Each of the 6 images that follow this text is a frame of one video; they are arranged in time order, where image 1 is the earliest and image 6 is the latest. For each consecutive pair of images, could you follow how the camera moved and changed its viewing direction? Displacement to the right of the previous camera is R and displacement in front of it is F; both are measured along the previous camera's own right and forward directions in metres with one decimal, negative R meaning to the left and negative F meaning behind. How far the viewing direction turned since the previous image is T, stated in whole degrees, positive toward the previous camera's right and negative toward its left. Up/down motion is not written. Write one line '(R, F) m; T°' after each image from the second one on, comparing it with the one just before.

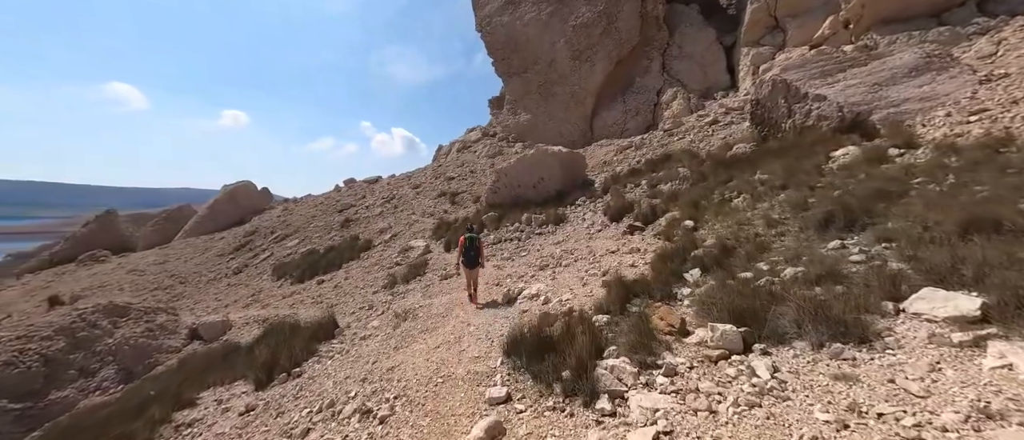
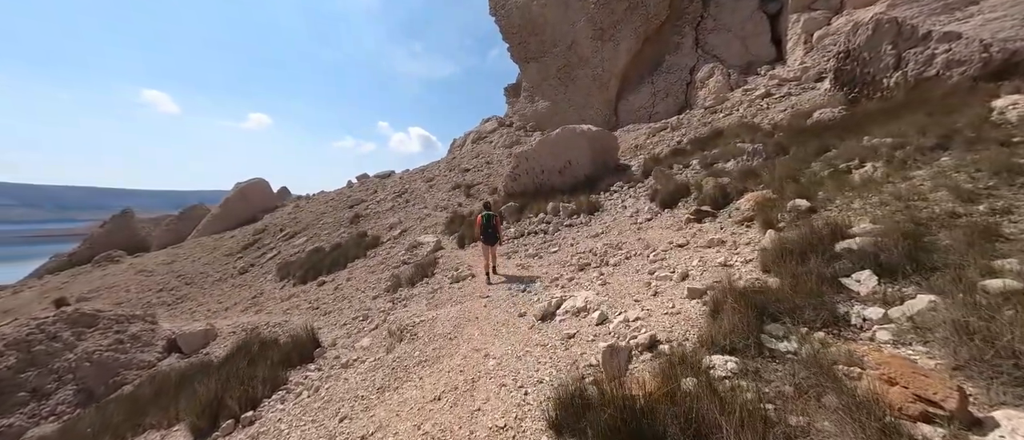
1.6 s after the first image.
(-0.3, +2.2) m; -3°
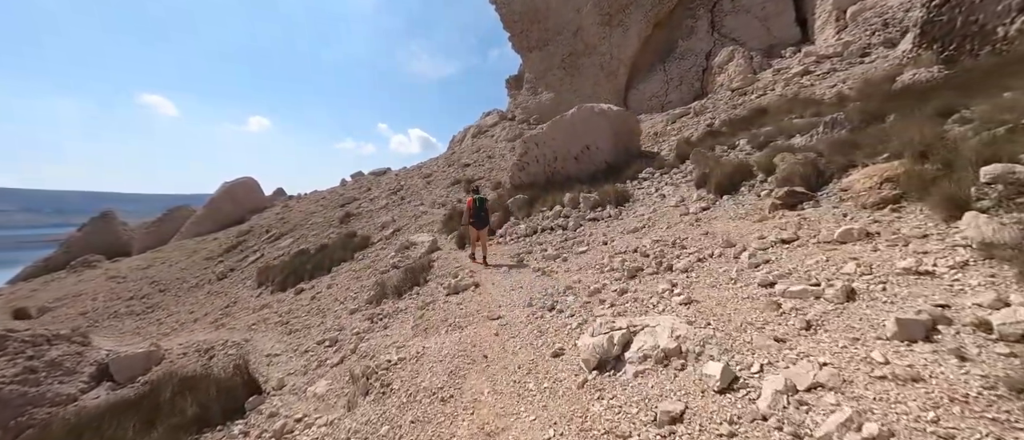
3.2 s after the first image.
(-0.3, +2.1) m; 0°
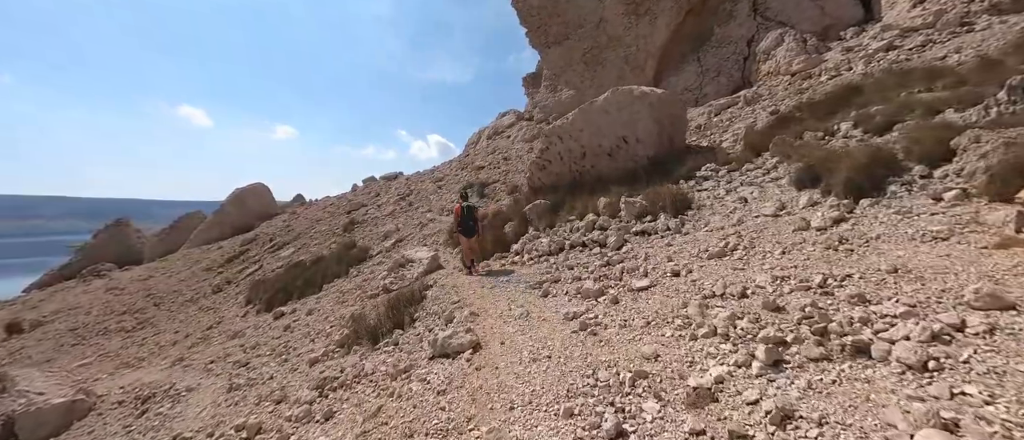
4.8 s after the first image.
(0.0, +2.3) m; -3°
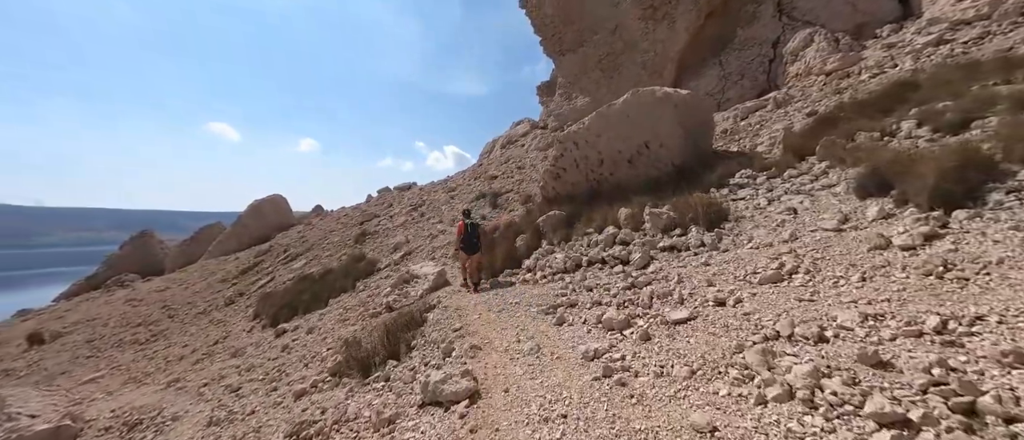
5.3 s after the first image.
(+0.1, +0.7) m; -3°
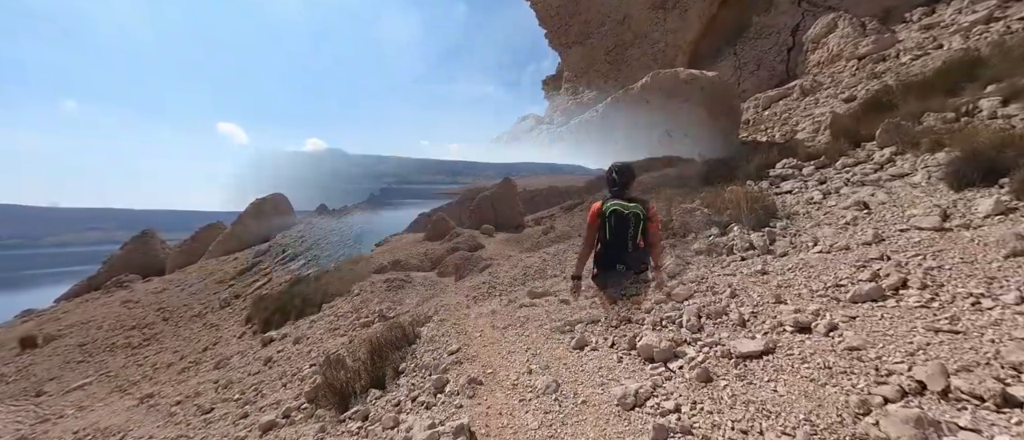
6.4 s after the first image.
(0.0, +0.9) m; -1°
